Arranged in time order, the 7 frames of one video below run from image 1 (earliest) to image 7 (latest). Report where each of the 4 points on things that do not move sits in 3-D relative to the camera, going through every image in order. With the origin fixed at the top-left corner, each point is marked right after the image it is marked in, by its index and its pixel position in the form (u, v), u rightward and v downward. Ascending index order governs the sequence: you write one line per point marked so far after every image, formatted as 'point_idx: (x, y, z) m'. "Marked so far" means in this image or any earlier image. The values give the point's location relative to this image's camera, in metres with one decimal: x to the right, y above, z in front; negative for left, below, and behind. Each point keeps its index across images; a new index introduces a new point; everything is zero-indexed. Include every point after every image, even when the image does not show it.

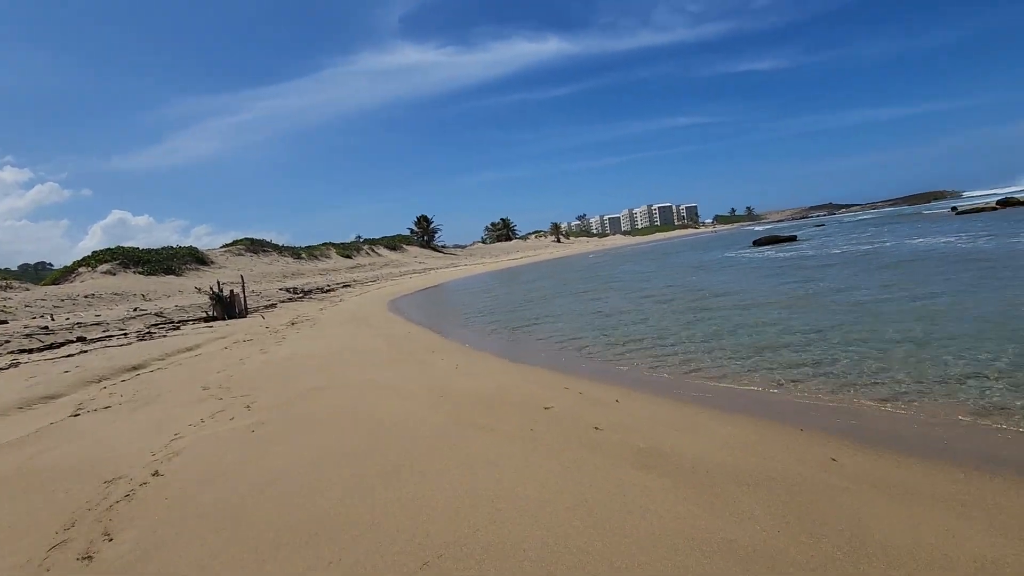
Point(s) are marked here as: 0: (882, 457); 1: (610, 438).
0: (+2.7, -1.3, +3.9) m
1: (+0.9, -1.4, +4.7) m
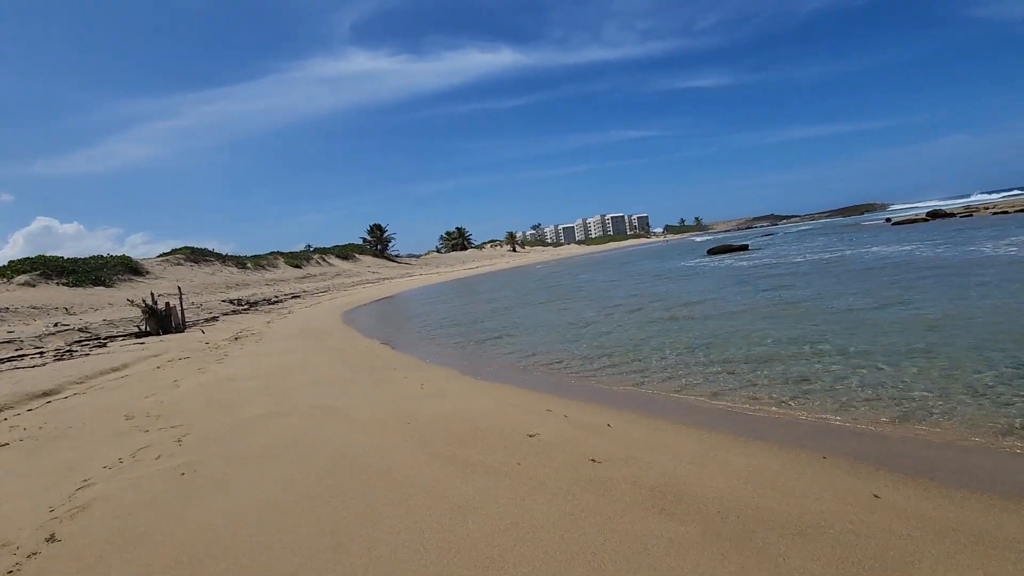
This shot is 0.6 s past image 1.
0: (+2.7, -1.3, +3.4) m
1: (+0.8, -1.5, +4.1) m
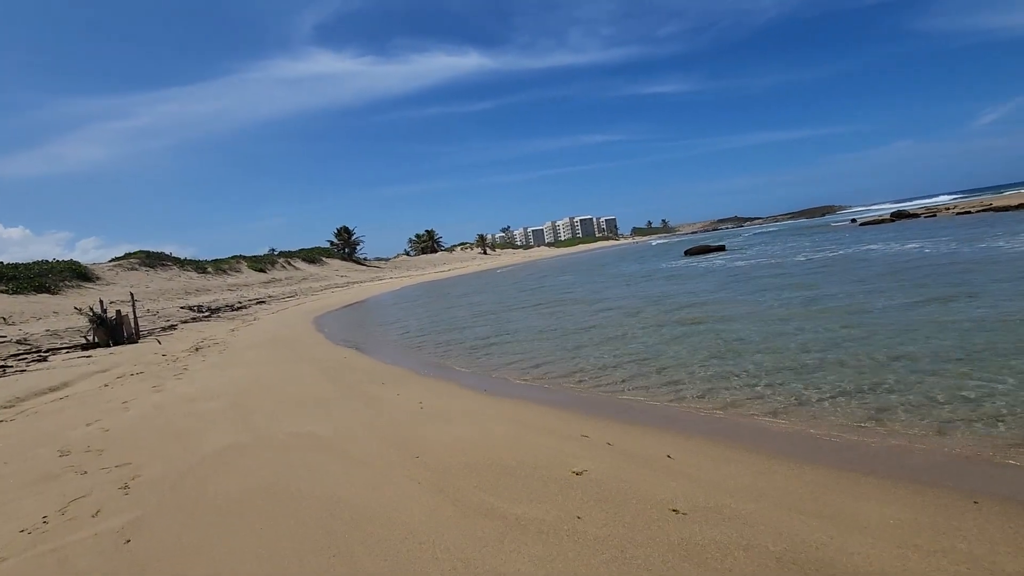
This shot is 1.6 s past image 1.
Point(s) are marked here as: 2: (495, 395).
0: (+3.2, -1.3, +2.6) m
1: (+1.2, -1.5, +3.1) m
2: (-0.2, -1.6, +7.5) m
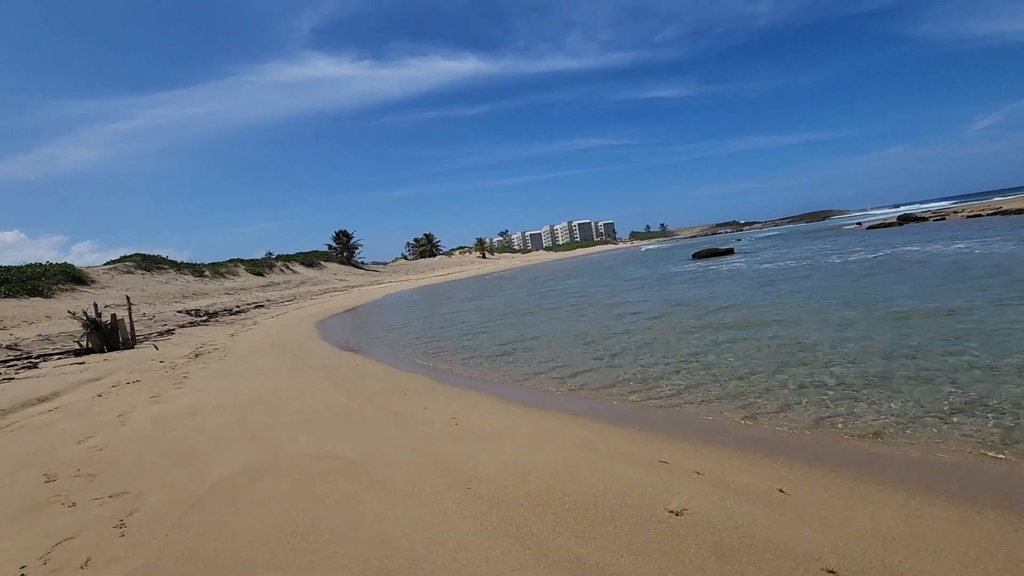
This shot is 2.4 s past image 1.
0: (+3.7, -1.3, +1.8) m
1: (+1.8, -1.4, +2.4) m
2: (+0.3, -1.6, +6.7) m
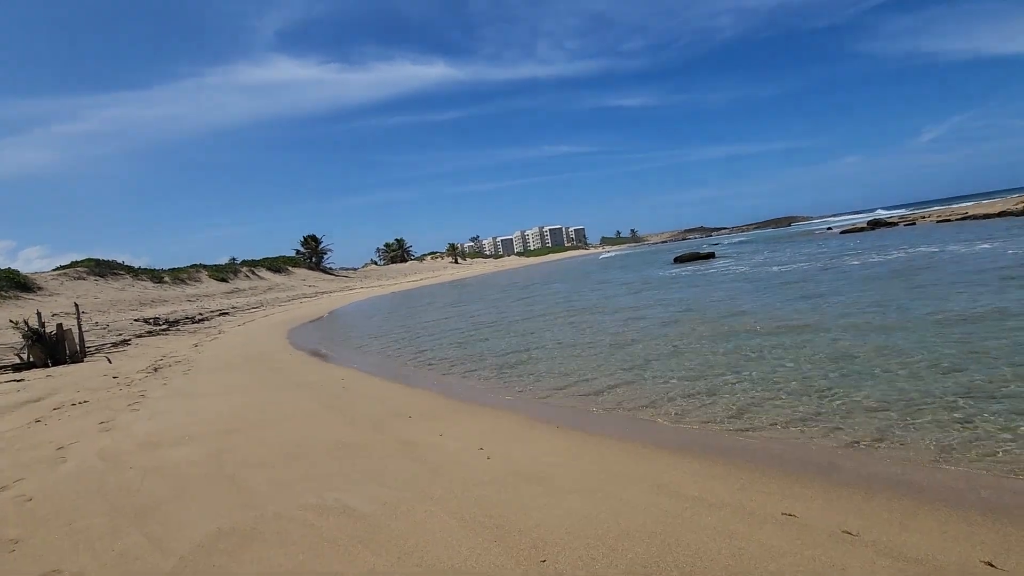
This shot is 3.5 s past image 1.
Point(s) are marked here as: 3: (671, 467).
0: (+4.4, -1.3, +0.9) m
1: (+2.4, -1.4, +1.4) m
2: (+0.7, -1.6, +5.7) m
3: (+1.3, -1.5, +4.5) m
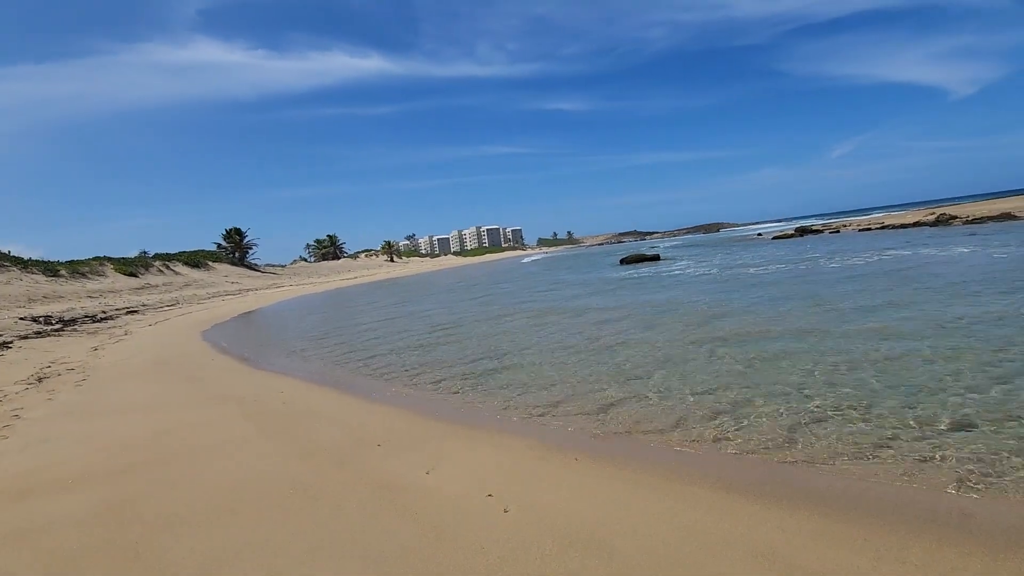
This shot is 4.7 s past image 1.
0: (+5.1, -1.3, +0.2) m
1: (+3.0, -1.4, +0.4) m
2: (+0.9, -1.6, +4.4) m
3: (+1.6, -1.5, +3.3) m
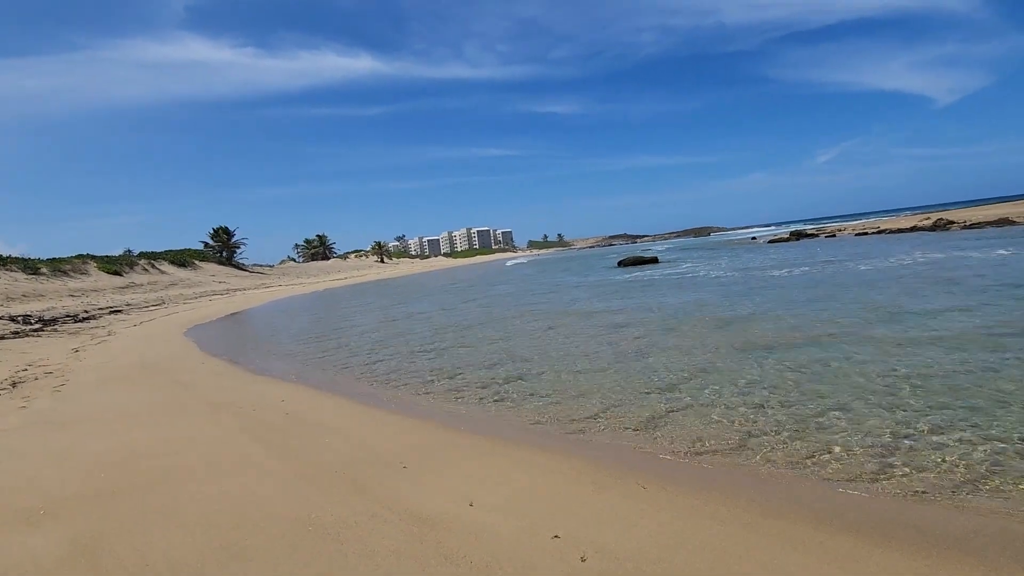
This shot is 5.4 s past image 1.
0: (+5.6, -1.3, -0.4) m
1: (+3.6, -1.4, -0.2) m
2: (+1.3, -1.6, +3.8) m
3: (+2.1, -1.5, +2.7) m
